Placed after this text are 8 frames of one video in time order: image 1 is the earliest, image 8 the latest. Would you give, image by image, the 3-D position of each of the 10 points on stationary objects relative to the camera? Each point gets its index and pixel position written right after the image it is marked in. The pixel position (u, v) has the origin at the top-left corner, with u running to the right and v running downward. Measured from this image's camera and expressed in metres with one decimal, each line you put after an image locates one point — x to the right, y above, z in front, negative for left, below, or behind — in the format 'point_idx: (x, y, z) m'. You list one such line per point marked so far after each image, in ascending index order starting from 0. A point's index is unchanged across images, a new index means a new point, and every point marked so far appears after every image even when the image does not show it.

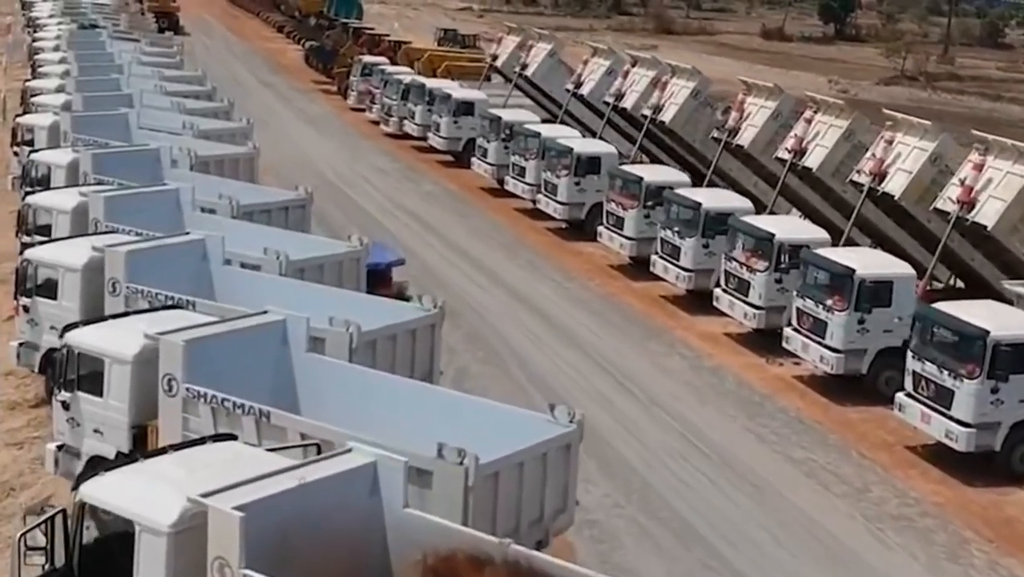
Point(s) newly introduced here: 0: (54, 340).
0: (-5.3, -0.6, +18.1) m
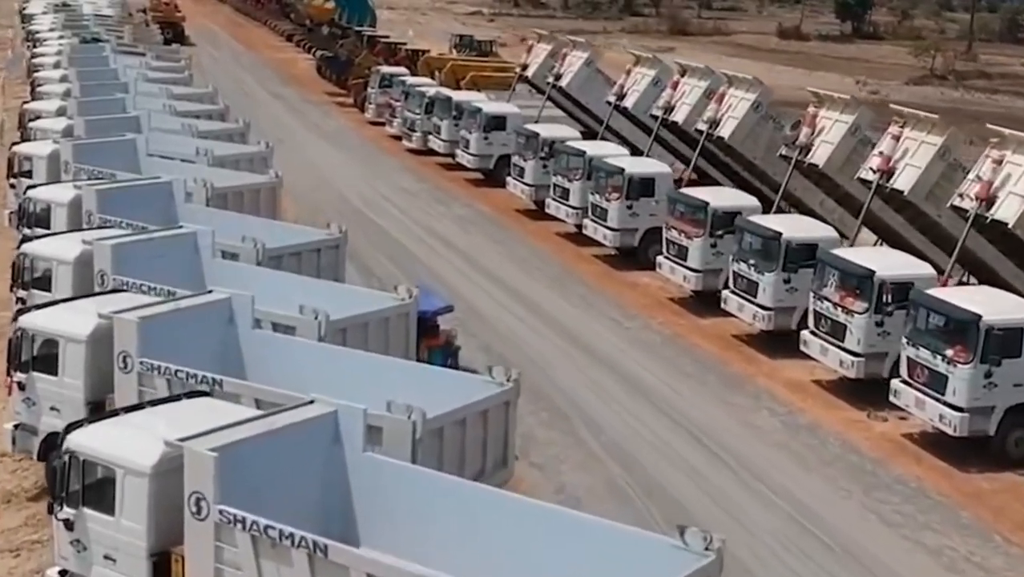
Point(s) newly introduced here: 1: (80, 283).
0: (-4.5, -1.3, +15.3) m
1: (-5.1, 0.0, +18.5) m
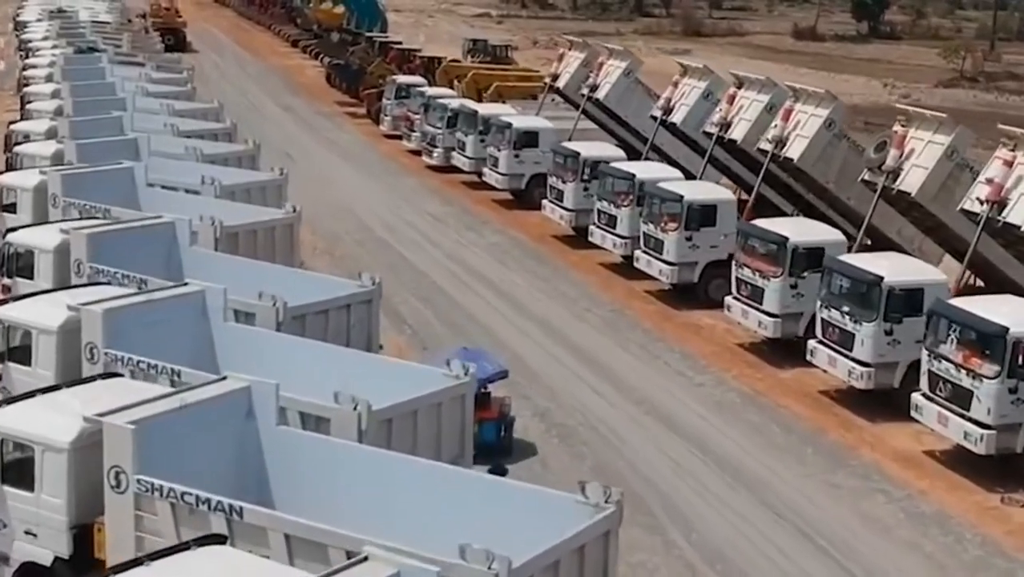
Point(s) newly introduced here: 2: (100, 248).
0: (-3.7, -2.0, +12.2) m
1: (-4.4, -0.7, +15.4) m
2: (-4.9, +0.5, +18.7) m
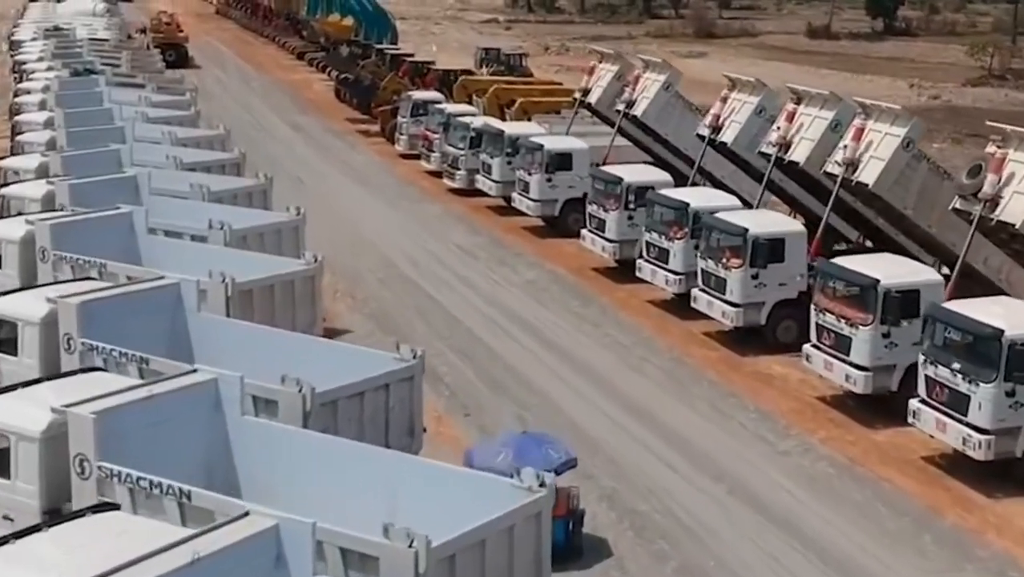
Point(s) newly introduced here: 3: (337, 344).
0: (-3.1, -2.8, +9.5) m
1: (-3.7, -1.5, +12.7) m
2: (-4.3, -0.3, +16.0) m
3: (-1.6, -0.6, +15.4) m
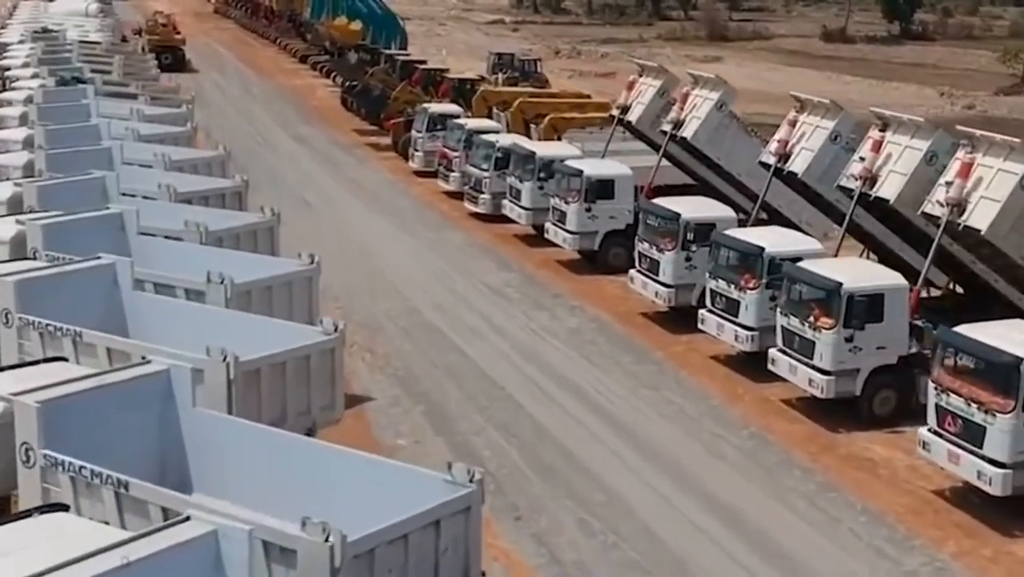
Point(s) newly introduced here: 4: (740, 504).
0: (-2.4, -3.6, +6.0) m
1: (-3.1, -2.2, +9.2) m
2: (-3.6, -1.1, +12.6) m
3: (-1.0, -1.4, +11.9) m
4: (+2.5, -2.3, +16.9) m
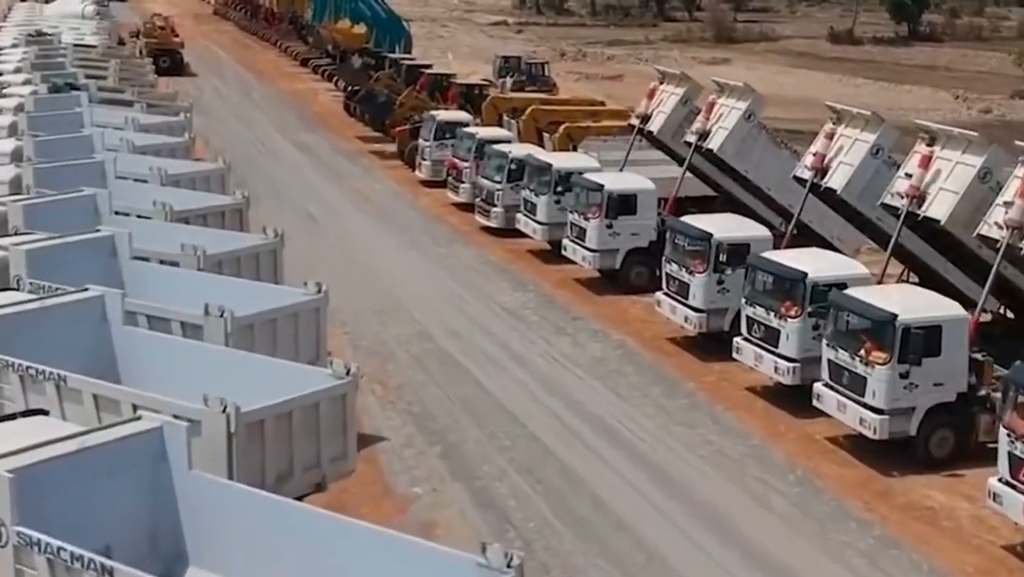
0: (-2.1, -3.9, +4.4) m
1: (-2.8, -2.6, +7.6) m
2: (-3.4, -1.4, +11.0) m
3: (-0.7, -1.8, +10.4) m
4: (+2.8, -2.7, +15.3) m
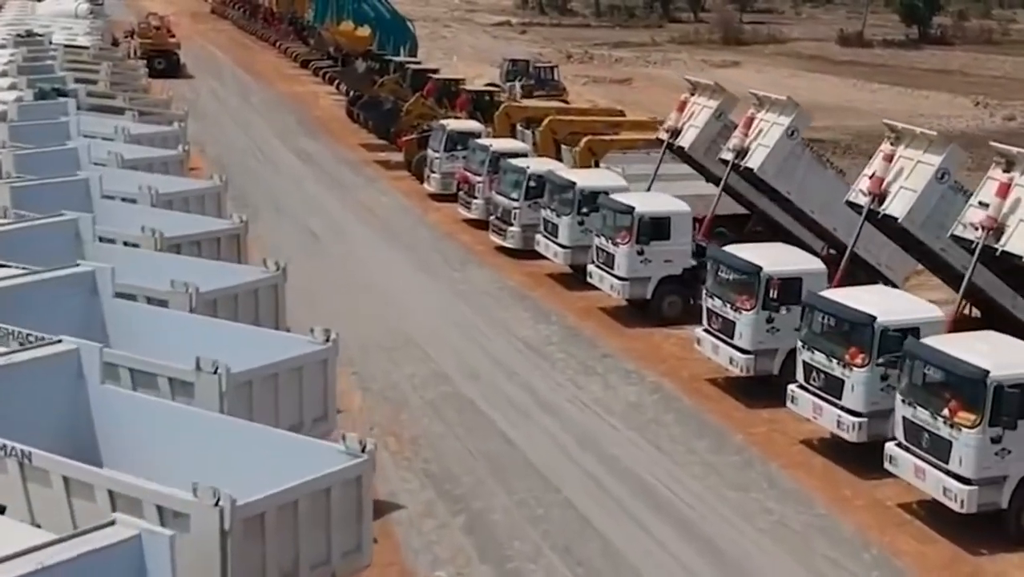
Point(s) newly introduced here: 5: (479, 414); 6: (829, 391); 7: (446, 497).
0: (-1.8, -4.4, +2.2) m
1: (-2.4, -3.1, +5.4) m
2: (-3.0, -1.9, +8.7) m
3: (-0.3, -2.3, +8.1) m
4: (+3.1, -3.2, +13.1) m
5: (-0.4, -1.6, +19.8) m
6: (+3.7, -1.2, +18.3) m
7: (-0.7, -2.2, +16.7) m
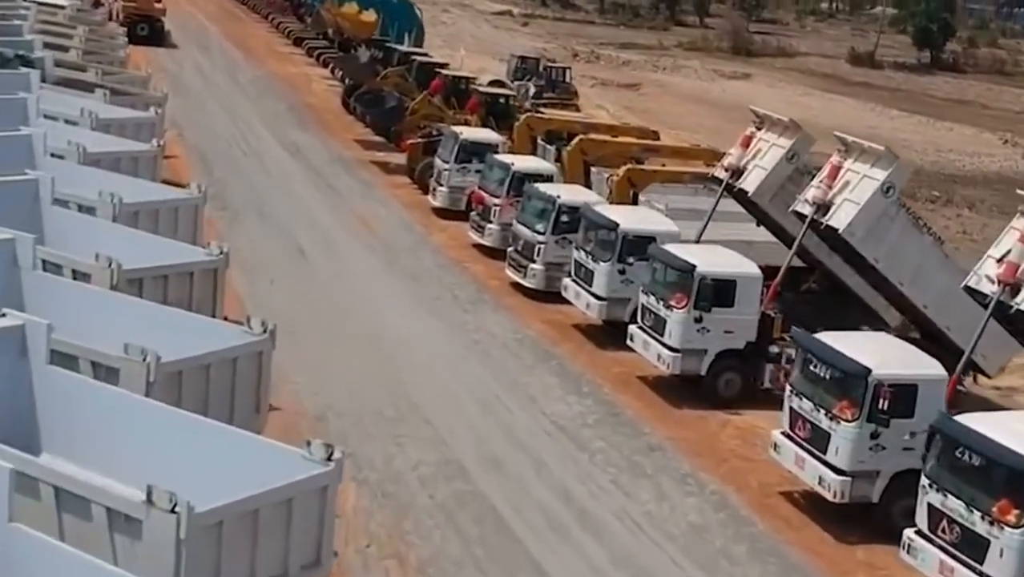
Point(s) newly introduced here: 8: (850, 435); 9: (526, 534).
0: (-1.3, -5.3, -2.0) m
1: (-1.9, -3.9, +1.2) m
2: (-2.4, -2.7, +4.5) m
3: (+0.2, -3.2, +4.0) m
4: (+3.5, -4.4, +9.0) m
5: (0.0, -2.4, +15.6) m
6: (+4.1, -2.4, +14.2) m
7: (-0.3, -3.1, +12.5) m
8: (+3.5, -1.5, +16.2) m
9: (+0.2, -2.5, +15.5) m
